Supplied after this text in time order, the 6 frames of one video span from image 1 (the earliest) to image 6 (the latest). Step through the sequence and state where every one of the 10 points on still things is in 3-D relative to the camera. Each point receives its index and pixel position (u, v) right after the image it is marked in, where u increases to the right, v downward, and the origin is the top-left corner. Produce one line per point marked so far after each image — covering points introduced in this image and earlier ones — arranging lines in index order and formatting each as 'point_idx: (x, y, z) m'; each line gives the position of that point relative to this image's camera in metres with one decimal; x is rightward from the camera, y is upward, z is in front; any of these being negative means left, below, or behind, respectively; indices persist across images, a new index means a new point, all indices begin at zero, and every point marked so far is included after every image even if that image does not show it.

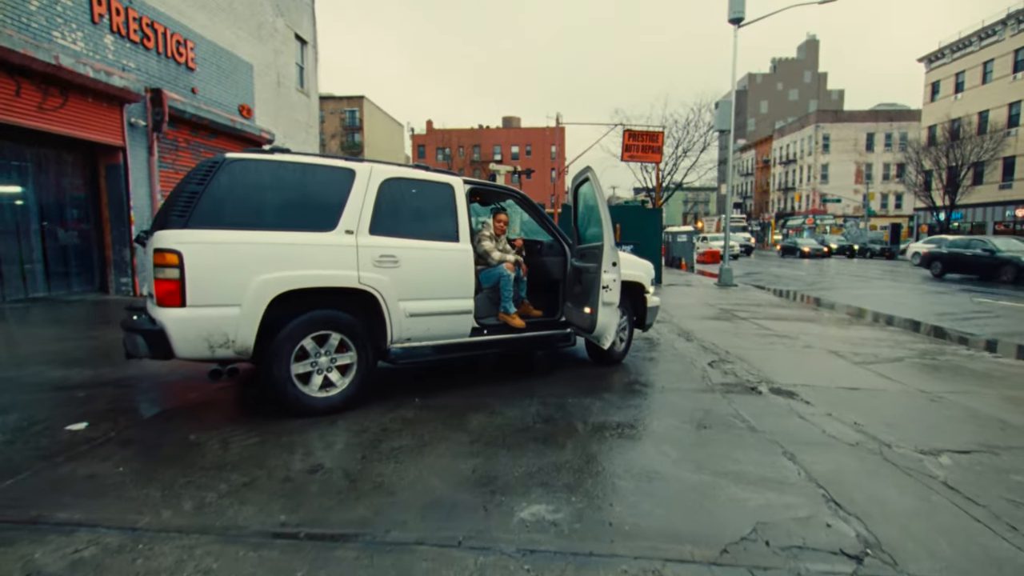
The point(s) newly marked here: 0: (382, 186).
0: (-1.2, +0.9, +4.7) m
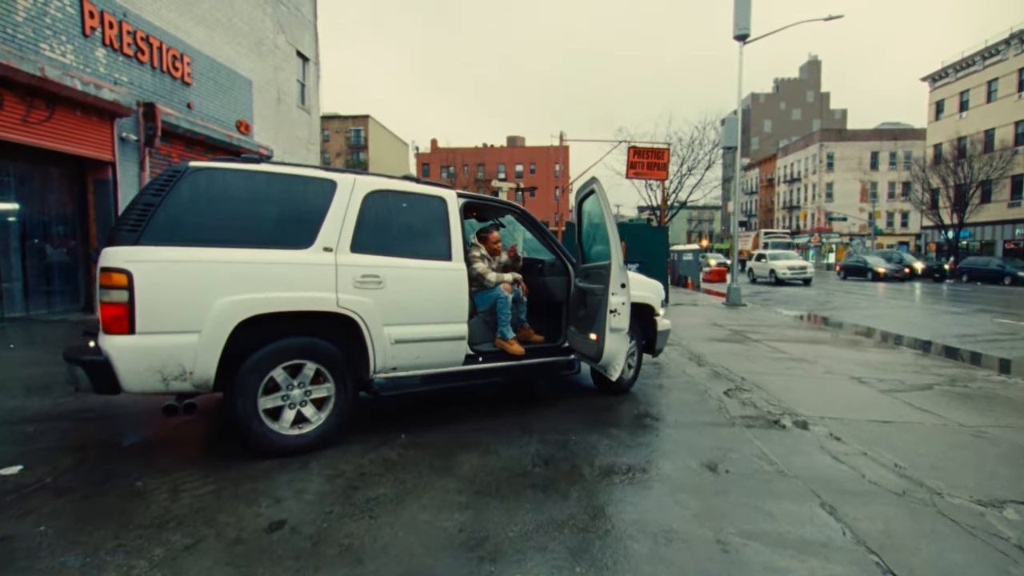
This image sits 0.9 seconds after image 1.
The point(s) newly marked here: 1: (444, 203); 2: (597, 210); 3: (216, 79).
0: (-1.2, +0.7, +4.3) m
1: (-0.6, +0.8, +4.7) m
2: (+0.8, +0.8, +4.9) m
3: (-7.8, +5.5, +13.8) m
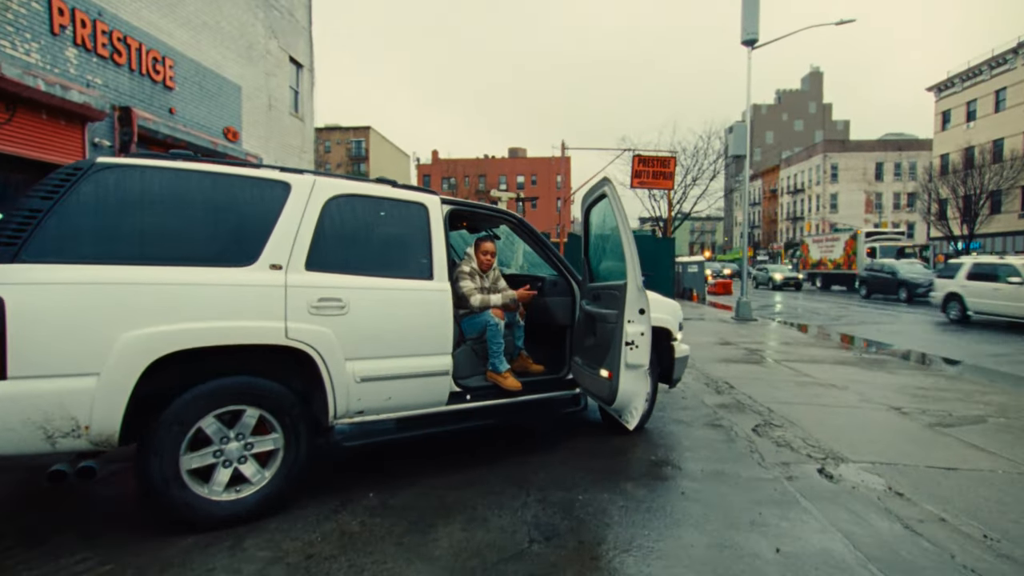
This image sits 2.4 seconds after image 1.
0: (-1.2, +0.6, +3.5) m
1: (-0.7, +0.6, +4.0) m
2: (+0.7, +0.6, +4.2) m
3: (-7.8, +5.1, +13.1) m
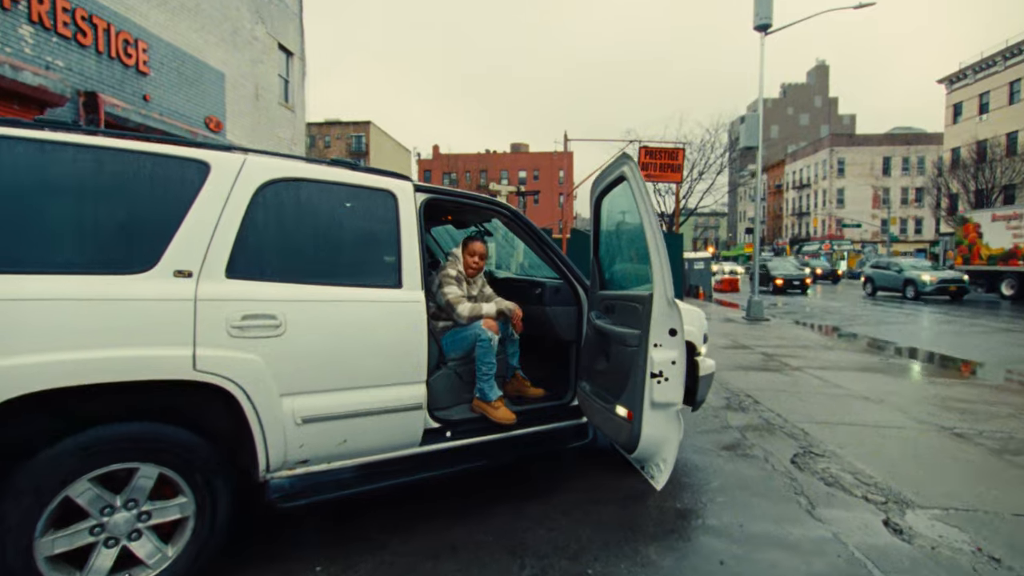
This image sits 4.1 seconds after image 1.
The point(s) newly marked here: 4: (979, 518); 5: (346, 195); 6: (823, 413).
0: (-1.3, +0.5, +2.7) m
1: (-0.7, +0.5, +3.2) m
2: (+0.7, +0.6, +3.3) m
3: (-7.8, +5.1, +12.3) m
4: (+3.1, -1.6, +3.5) m
5: (-1.0, +0.5, +3.0) m
6: (+3.7, -1.5, +6.2) m
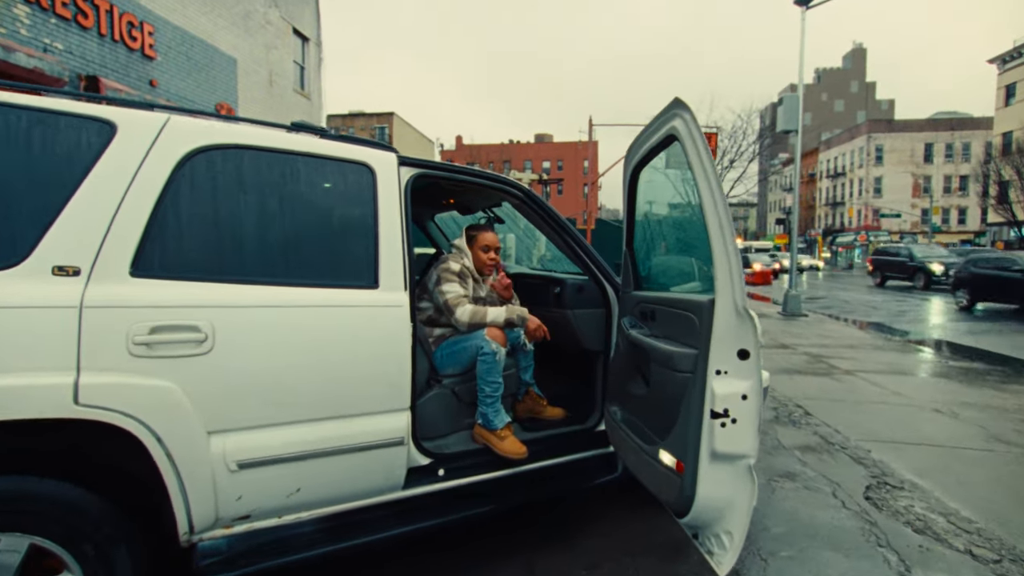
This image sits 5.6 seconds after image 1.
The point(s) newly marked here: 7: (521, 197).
0: (-1.3, +0.5, +2.1) m
1: (-0.7, +0.5, +2.5) m
2: (+0.7, +0.6, +2.6) m
3: (-7.3, +5.3, +11.8) m
4: (+3.2, -1.6, +2.7) m
5: (-0.9, +0.5, +2.3) m
6: (+3.9, -1.4, +5.4) m
7: (+0.1, +0.5, +3.0) m
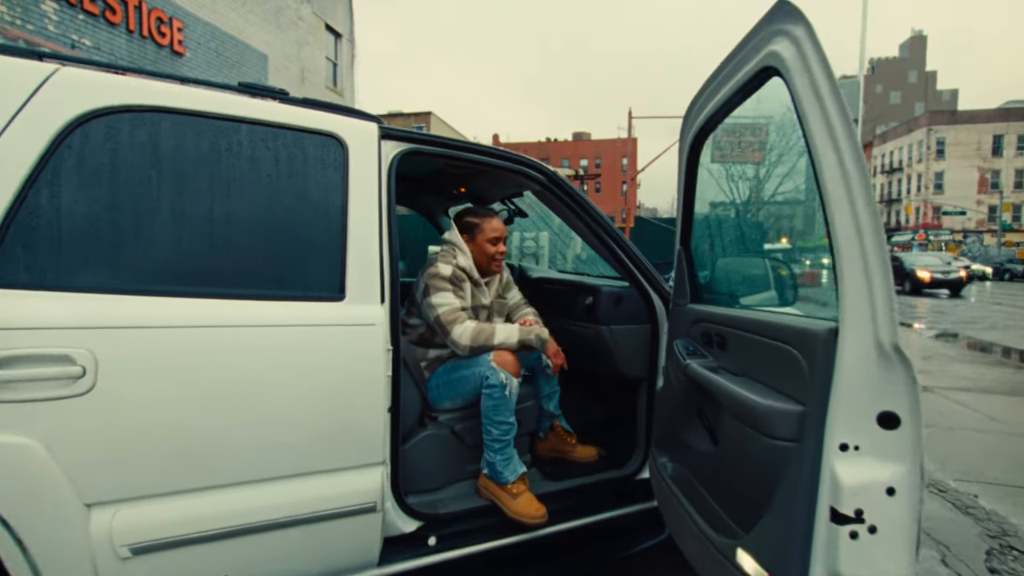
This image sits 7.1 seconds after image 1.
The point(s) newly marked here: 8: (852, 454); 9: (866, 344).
0: (-1.2, +0.5, +1.5) m
1: (-0.6, +0.5, +1.9) m
2: (+0.8, +0.5, +1.9) m
3: (-6.6, +5.3, +11.7) m
4: (+3.2, -1.6, +1.8) m
5: (-0.9, +0.5, +1.8) m
6: (+4.1, -1.5, +4.5) m
7: (+0.1, +0.5, +2.4) m
8: (+0.7, -0.3, +1.2) m
9: (+0.8, -0.1, +1.1) m
